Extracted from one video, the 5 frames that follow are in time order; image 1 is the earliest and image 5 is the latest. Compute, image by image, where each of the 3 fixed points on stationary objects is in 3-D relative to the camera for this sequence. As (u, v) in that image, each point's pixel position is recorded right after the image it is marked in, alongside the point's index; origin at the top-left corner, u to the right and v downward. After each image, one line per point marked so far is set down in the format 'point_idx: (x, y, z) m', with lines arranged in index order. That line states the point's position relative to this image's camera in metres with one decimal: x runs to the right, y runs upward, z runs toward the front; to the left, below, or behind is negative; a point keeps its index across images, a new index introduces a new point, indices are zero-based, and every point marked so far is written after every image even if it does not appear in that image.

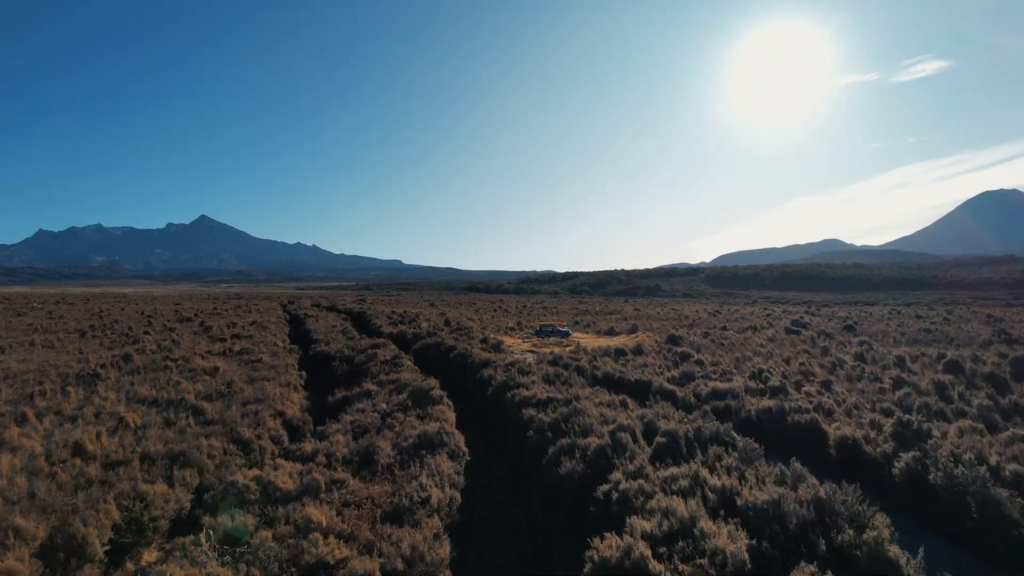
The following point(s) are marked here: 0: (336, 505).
0: (-3.3, -4.0, +8.4) m
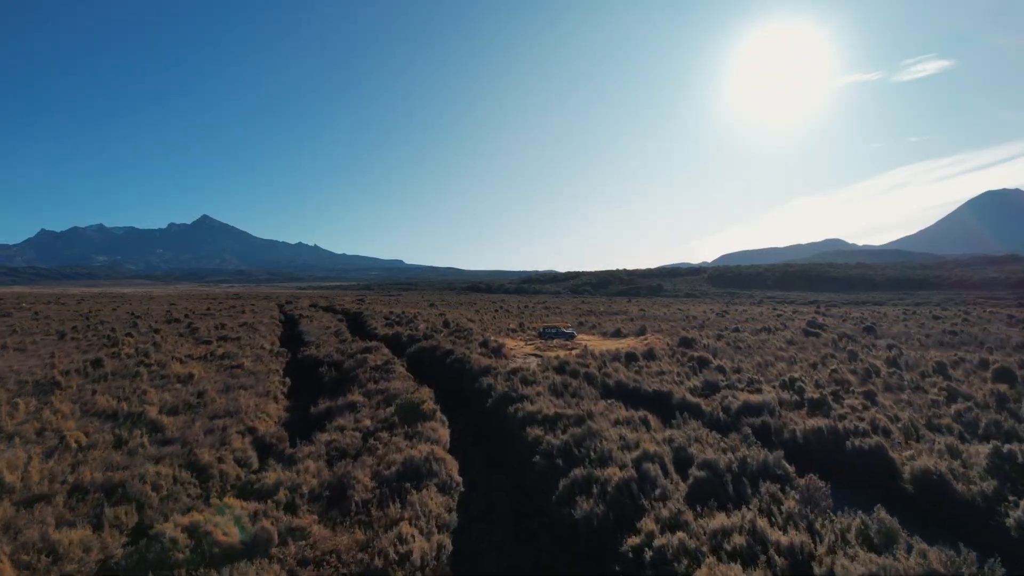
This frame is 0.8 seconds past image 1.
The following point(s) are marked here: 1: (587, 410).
0: (-3.2, -4.0, +6.5) m
1: (+2.0, -3.3, +12.1) m
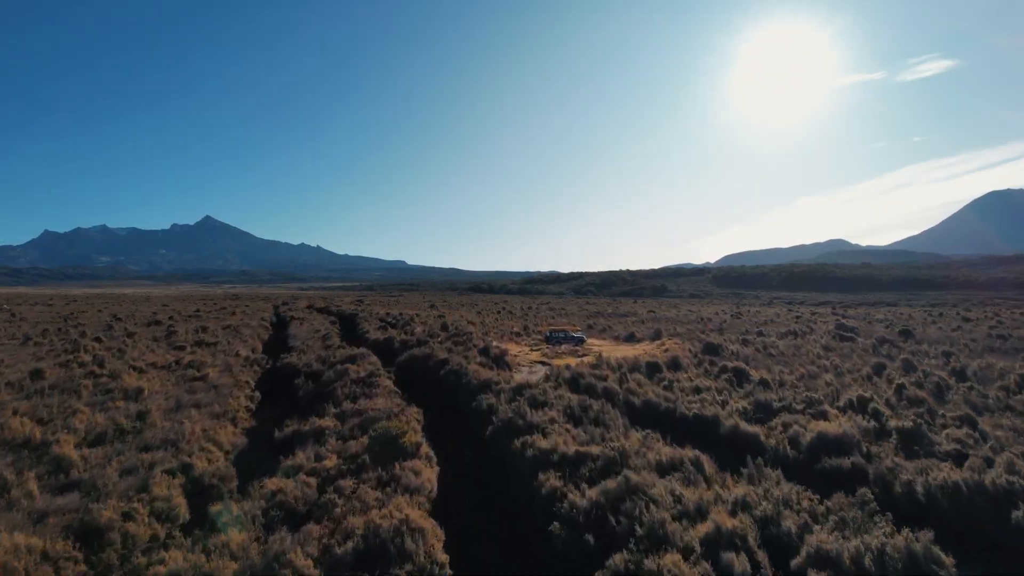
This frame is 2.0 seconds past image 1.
0: (-3.1, -4.0, +3.7) m
1: (+2.1, -3.2, +9.2) m
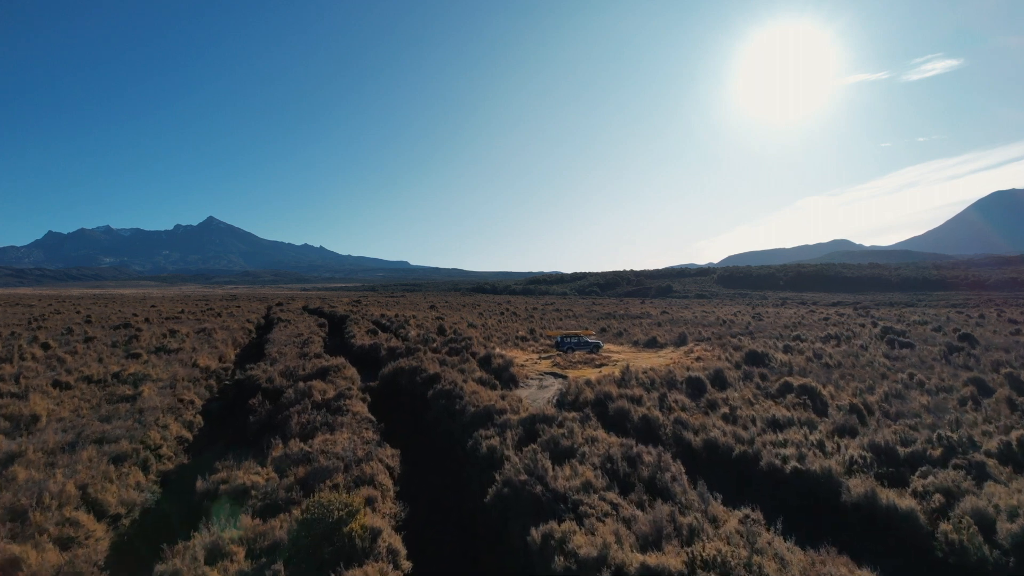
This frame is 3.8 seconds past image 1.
0: (-2.9, -3.9, -0.2) m
1: (+2.3, -3.1, +5.3) m
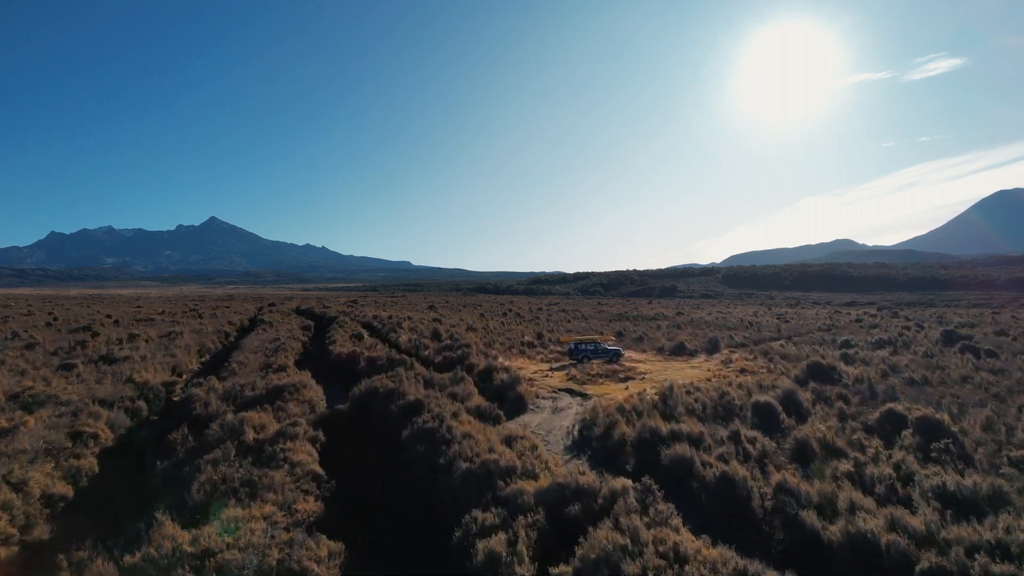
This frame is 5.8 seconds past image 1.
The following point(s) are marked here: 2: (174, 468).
0: (-2.8, -3.7, -4.3) m
1: (+2.5, -3.0, +1.2) m
2: (-7.3, -3.8, +9.9) m
